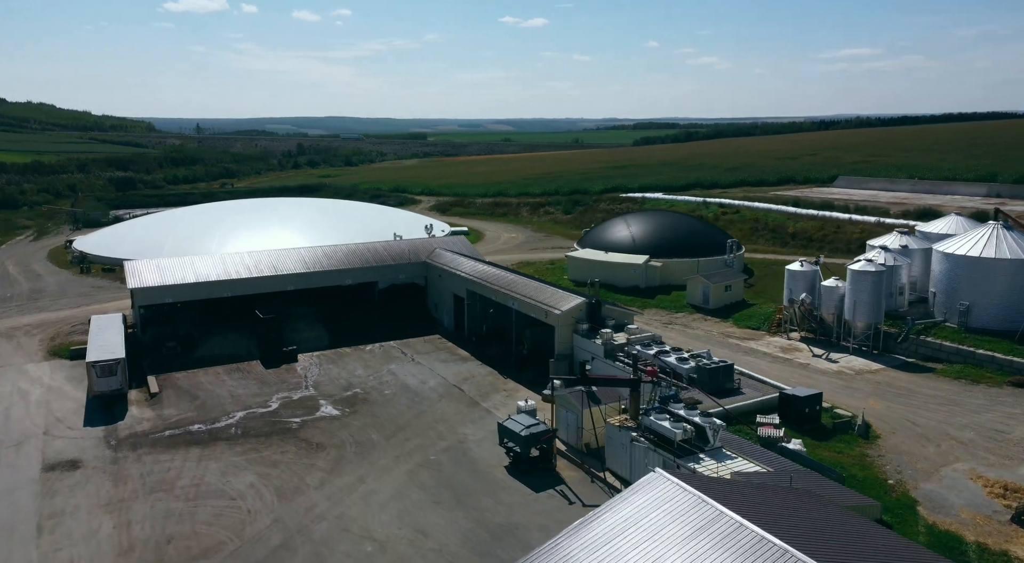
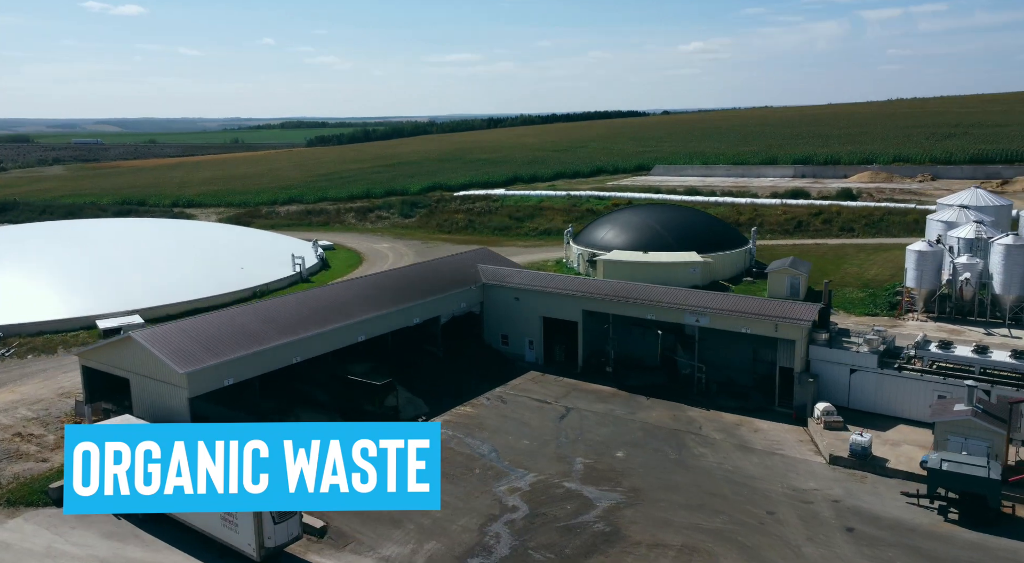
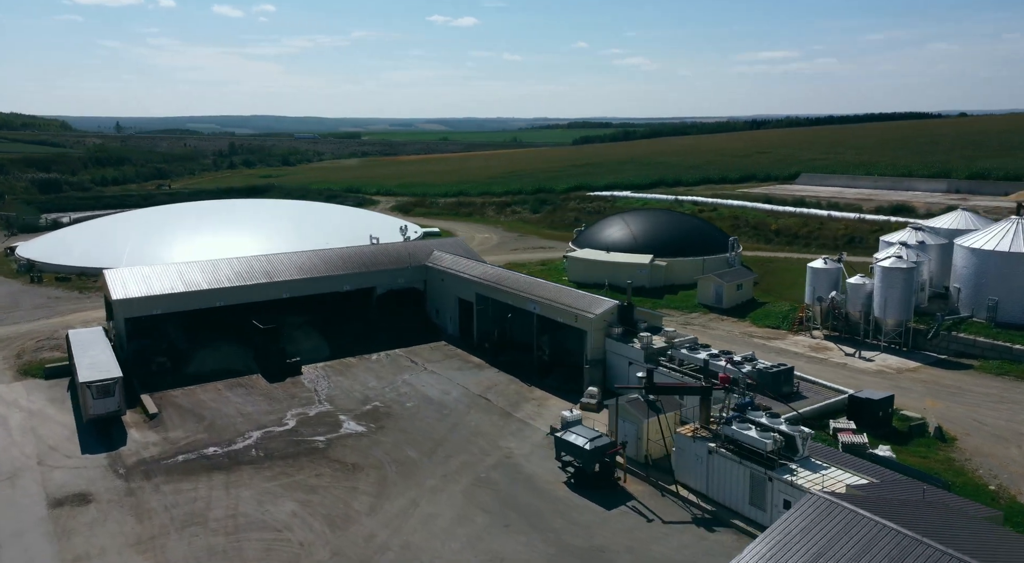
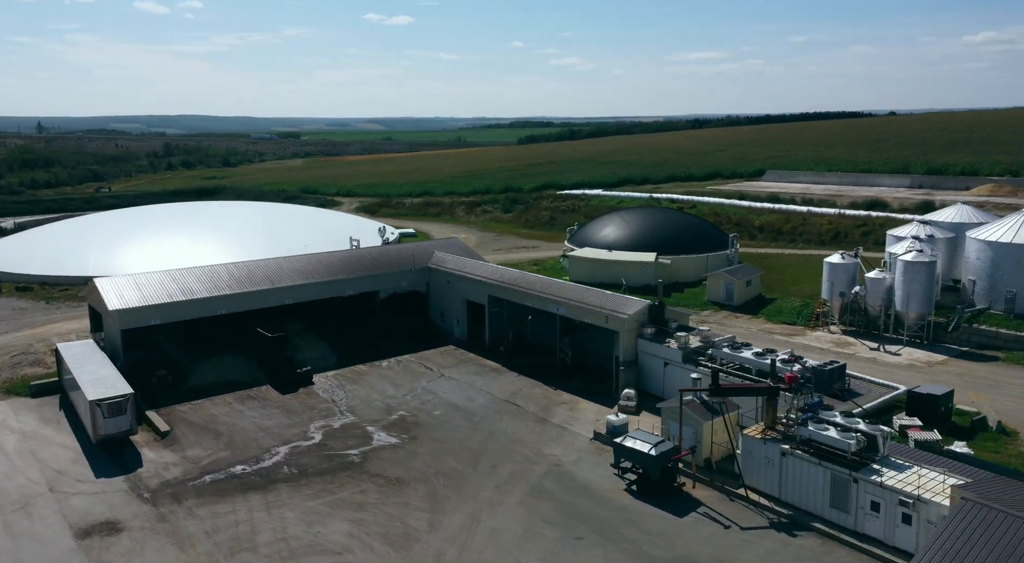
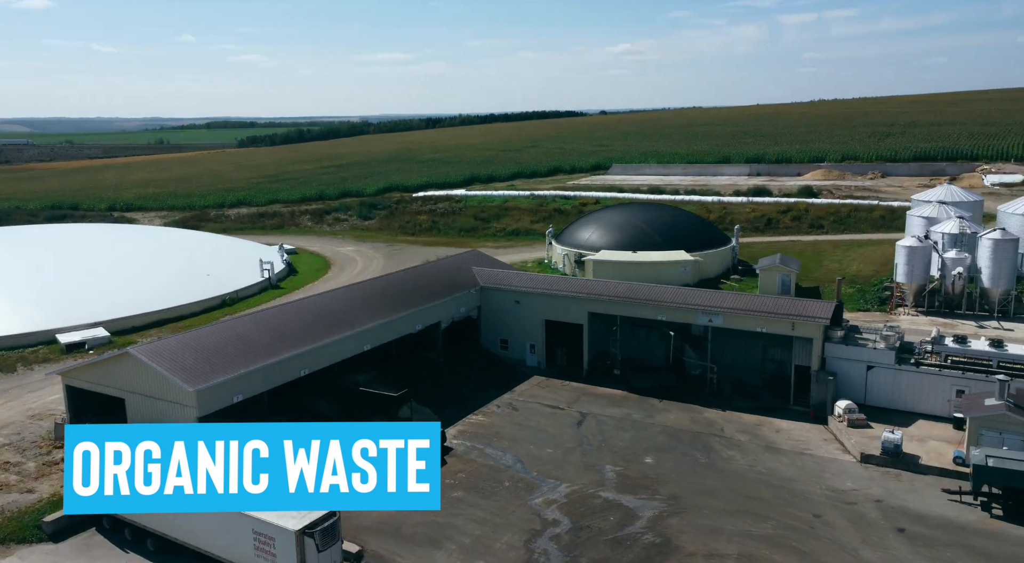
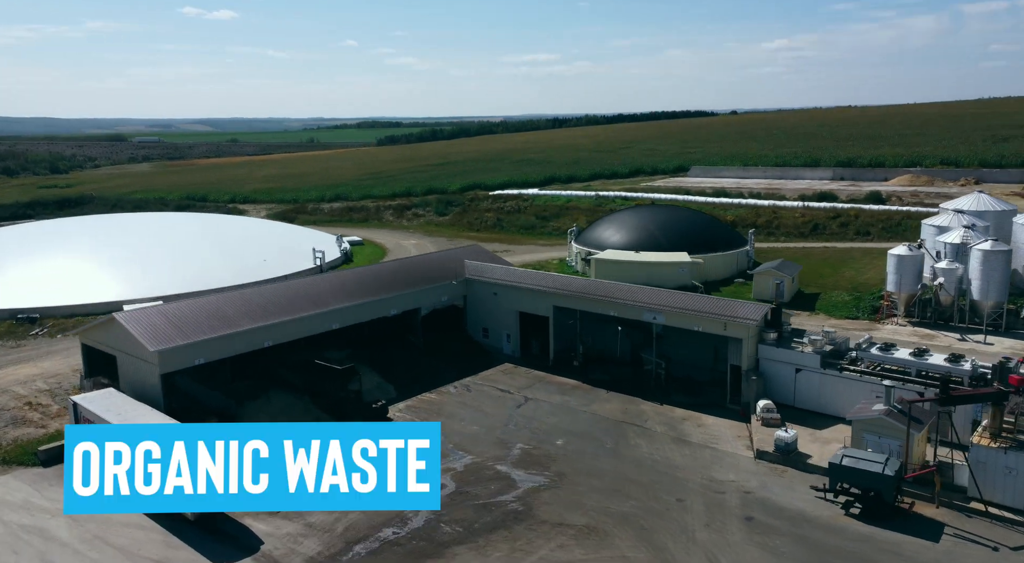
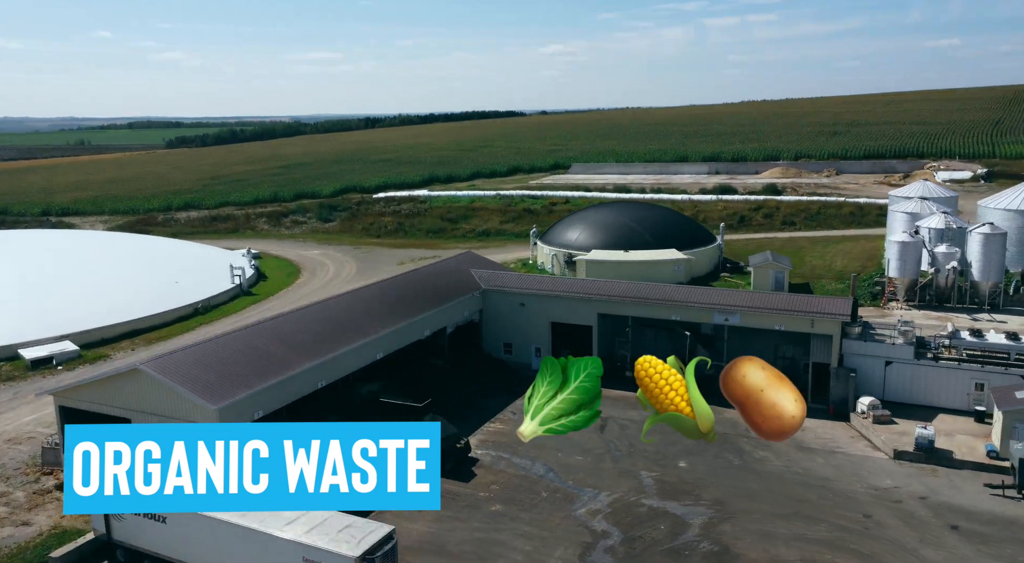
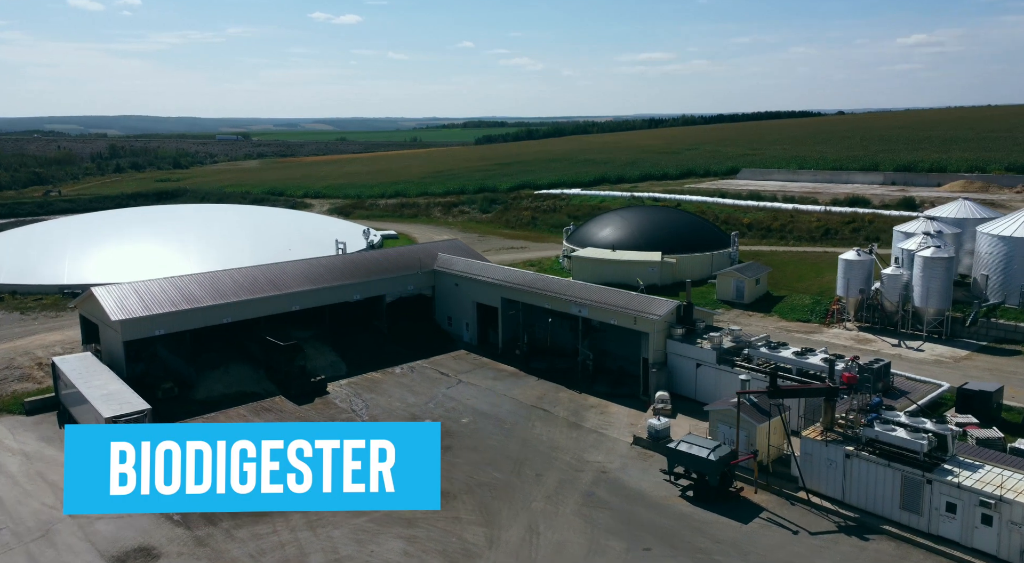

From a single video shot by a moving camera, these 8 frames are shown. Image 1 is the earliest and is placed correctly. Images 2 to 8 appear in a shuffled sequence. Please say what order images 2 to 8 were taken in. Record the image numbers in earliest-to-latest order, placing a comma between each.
3, 4, 8, 6, 2, 5, 7
